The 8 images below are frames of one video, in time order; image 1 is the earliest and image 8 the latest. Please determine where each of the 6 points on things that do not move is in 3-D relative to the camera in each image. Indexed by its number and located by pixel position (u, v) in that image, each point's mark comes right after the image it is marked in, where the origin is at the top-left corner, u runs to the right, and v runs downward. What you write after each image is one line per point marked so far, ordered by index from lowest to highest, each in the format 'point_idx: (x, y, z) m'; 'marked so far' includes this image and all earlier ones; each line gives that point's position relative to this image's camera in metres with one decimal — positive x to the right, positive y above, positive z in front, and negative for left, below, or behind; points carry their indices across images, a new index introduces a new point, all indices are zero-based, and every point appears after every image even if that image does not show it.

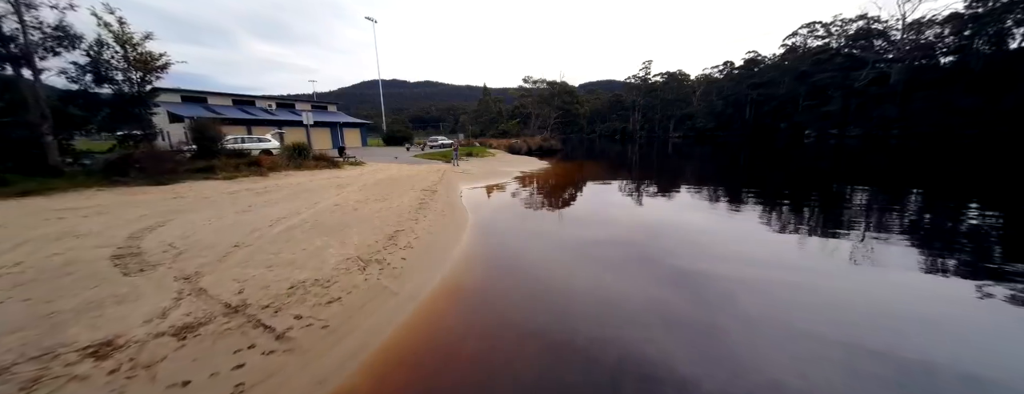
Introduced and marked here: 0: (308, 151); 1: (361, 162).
0: (-9.1, +2.0, +14.0) m
1: (-7.7, +1.6, +15.8) m
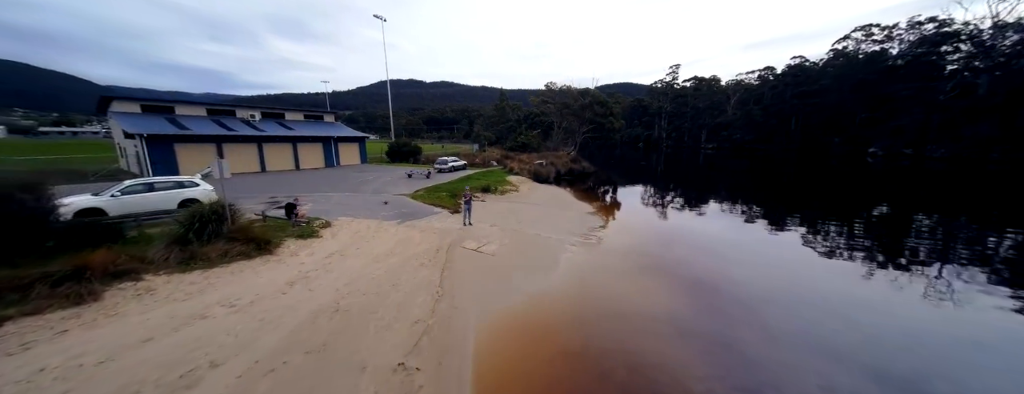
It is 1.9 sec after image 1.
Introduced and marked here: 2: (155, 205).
0: (-7.8, -0.8, +8.4) m
1: (-6.4, -1.2, +10.2) m
2: (-12.6, -0.3, +11.0) m
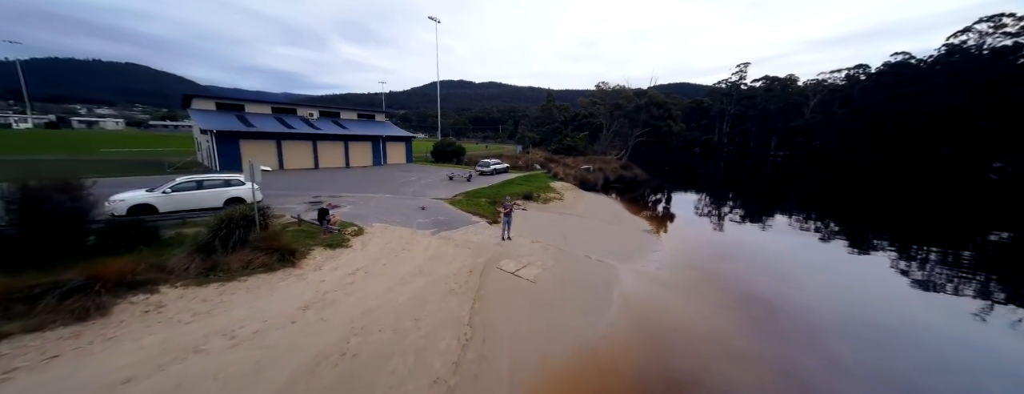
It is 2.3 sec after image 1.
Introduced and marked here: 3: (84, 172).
0: (-6.7, -0.9, +8.0) m
1: (-5.0, -1.4, +9.5) m
2: (-11.1, -0.2, +11.1) m
3: (-26.0, +1.6, +19.2) m
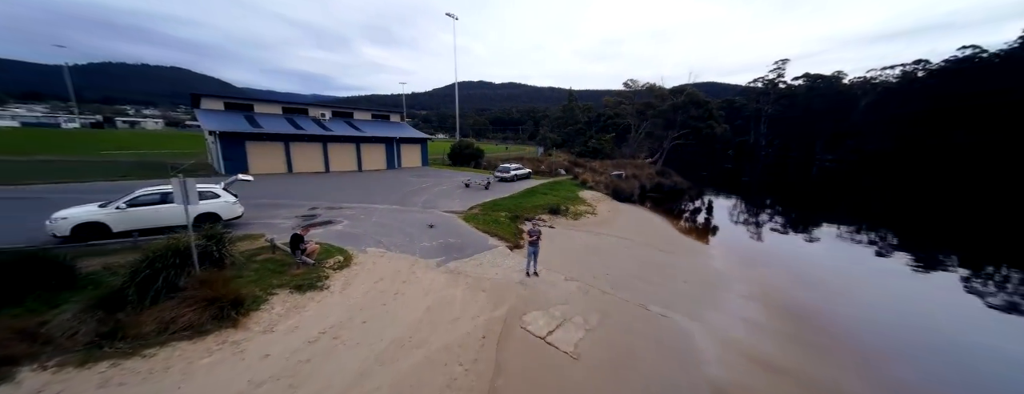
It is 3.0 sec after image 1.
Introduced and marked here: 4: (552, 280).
0: (-6.1, -1.4, +5.8) m
1: (-4.4, -1.9, +7.3) m
2: (-10.3, -0.7, +9.2) m
3: (-24.6, +1.4, +18.2) m
4: (+1.1, -2.3, +8.7) m
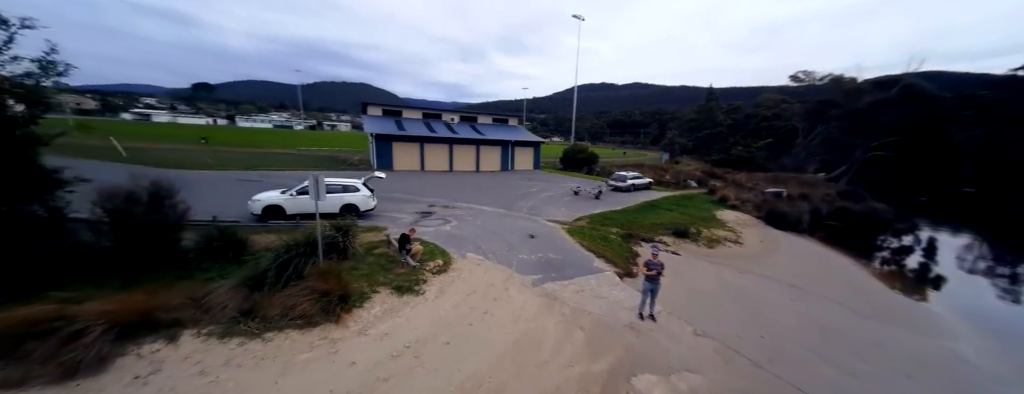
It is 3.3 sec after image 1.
0: (-4.2, -1.4, +6.4) m
1: (-2.1, -2.0, +7.2) m
2: (-6.8, -0.4, +11.1) m
3: (-17.1, +2.6, +24.4) m
4: (+3.5, -2.9, +6.7) m
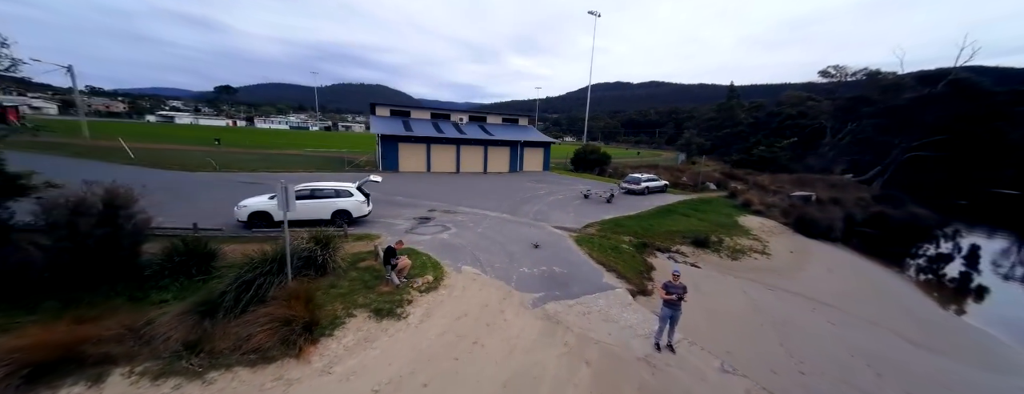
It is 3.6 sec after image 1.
0: (-4.3, -1.5, +5.7) m
1: (-2.2, -2.2, +6.4) m
2: (-6.8, -0.5, +10.4) m
3: (-16.5, +2.5, +24.2) m
4: (+3.4, -3.1, +5.7) m
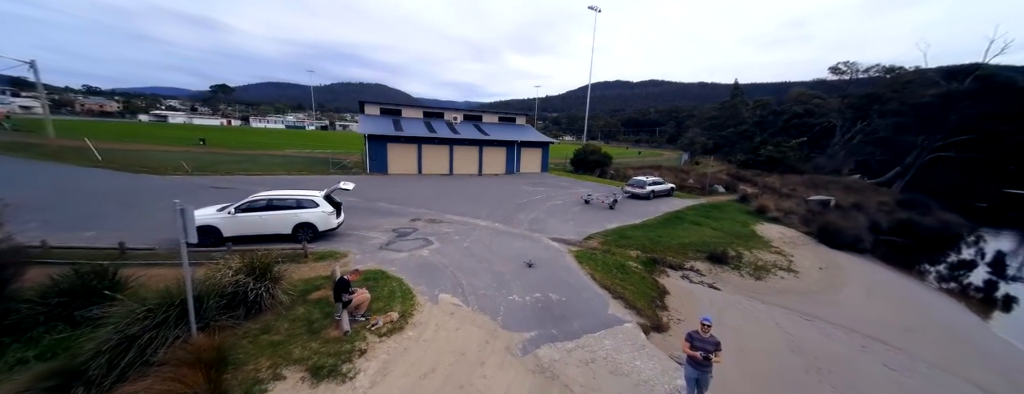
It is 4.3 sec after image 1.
0: (-4.6, -1.9, +4.2) m
1: (-2.5, -2.5, +5.0) m
2: (-7.1, -0.9, +9.0) m
3: (-16.8, +2.2, +22.7) m
4: (+3.1, -3.4, +4.2) m
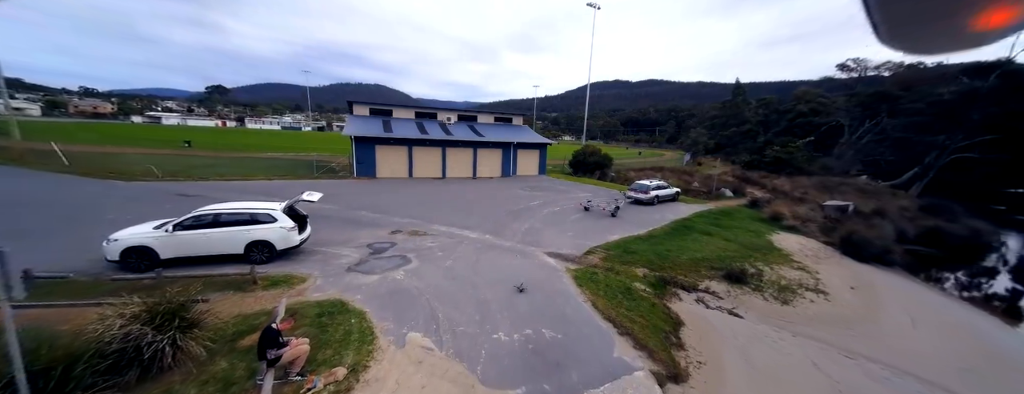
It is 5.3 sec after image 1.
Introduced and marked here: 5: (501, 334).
0: (-4.9, -2.2, +3.0) m
1: (-2.8, -2.9, +3.7) m
2: (-7.4, -1.2, +7.7) m
3: (-17.1, +1.8, +21.4) m
4: (+2.8, -3.7, +3.0) m
5: (-0.2, -2.7, +6.1) m
